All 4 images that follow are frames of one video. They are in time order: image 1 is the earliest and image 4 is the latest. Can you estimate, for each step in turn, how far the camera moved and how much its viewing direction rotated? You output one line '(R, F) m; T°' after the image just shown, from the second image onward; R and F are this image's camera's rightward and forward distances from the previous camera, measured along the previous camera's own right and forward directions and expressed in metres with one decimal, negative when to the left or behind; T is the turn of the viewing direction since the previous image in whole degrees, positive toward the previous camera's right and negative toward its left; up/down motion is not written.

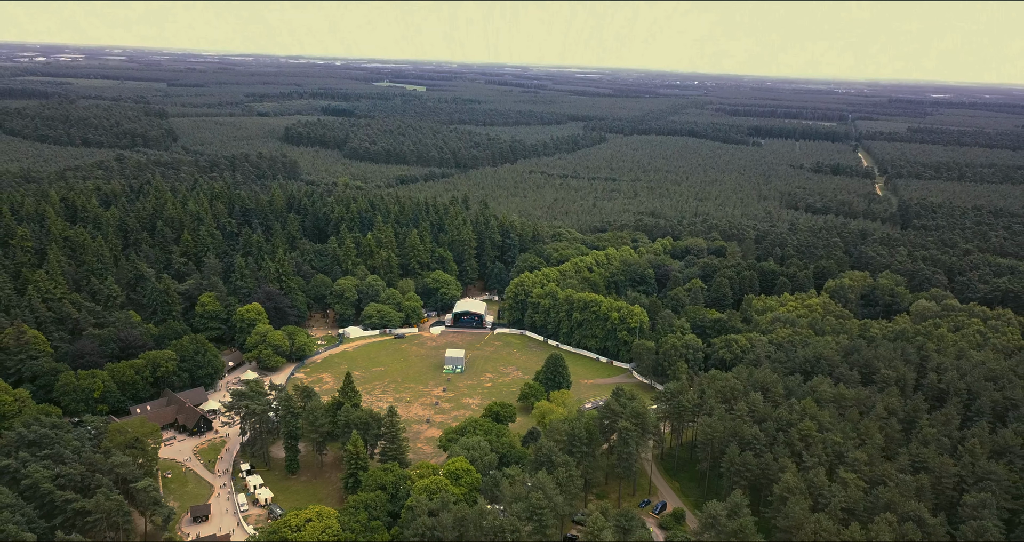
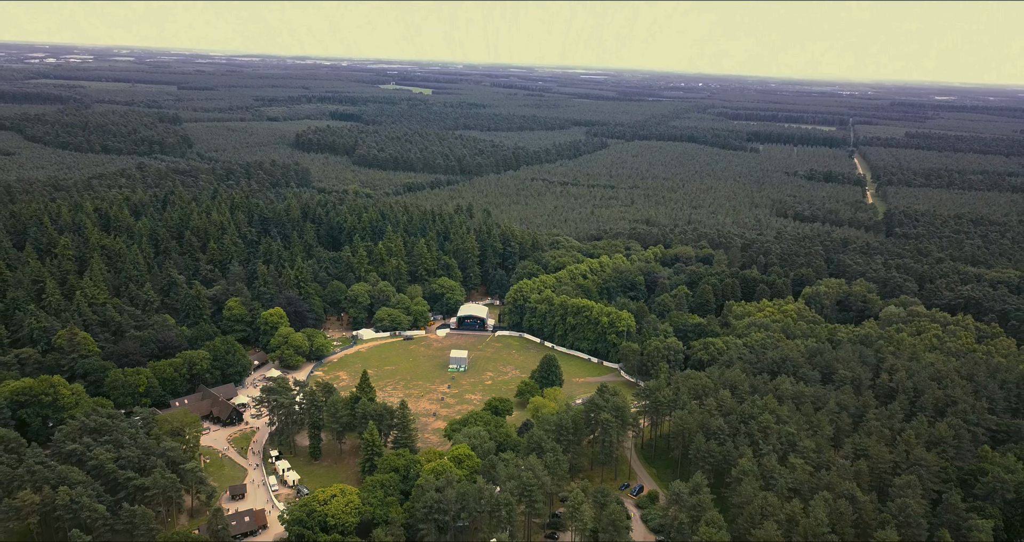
(+0.5, -5.4) m; 0°
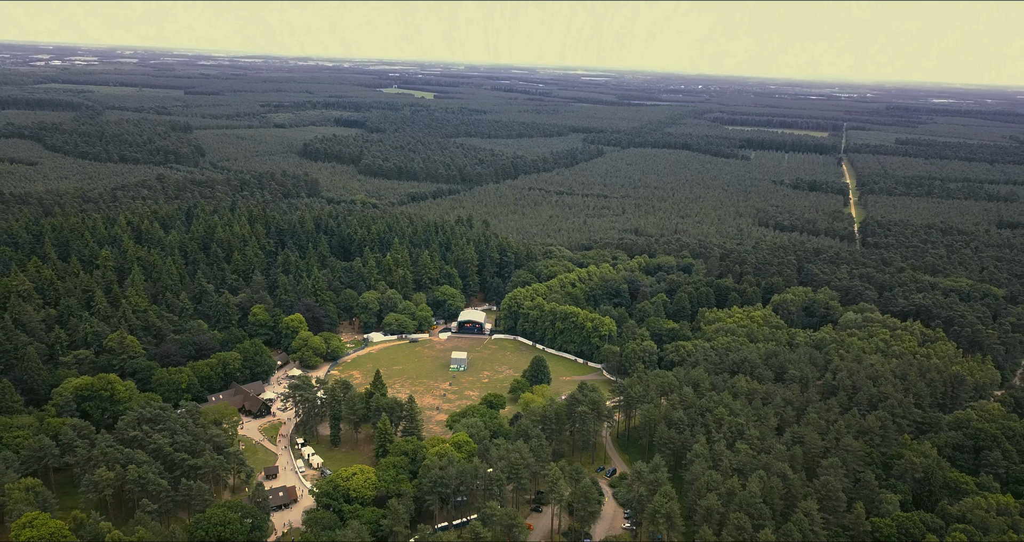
(+0.7, -7.5) m; 0°
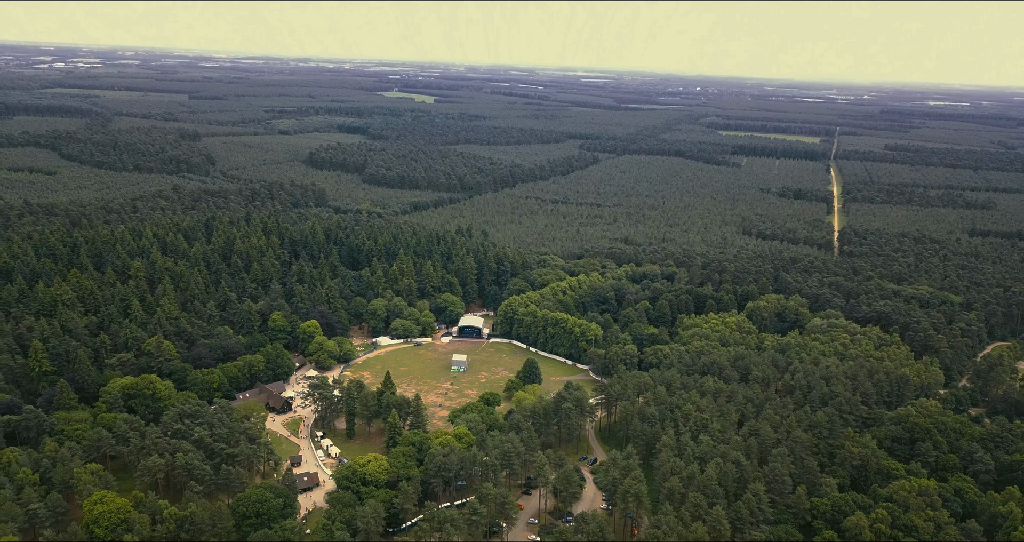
(+0.5, -7.2) m; 0°
